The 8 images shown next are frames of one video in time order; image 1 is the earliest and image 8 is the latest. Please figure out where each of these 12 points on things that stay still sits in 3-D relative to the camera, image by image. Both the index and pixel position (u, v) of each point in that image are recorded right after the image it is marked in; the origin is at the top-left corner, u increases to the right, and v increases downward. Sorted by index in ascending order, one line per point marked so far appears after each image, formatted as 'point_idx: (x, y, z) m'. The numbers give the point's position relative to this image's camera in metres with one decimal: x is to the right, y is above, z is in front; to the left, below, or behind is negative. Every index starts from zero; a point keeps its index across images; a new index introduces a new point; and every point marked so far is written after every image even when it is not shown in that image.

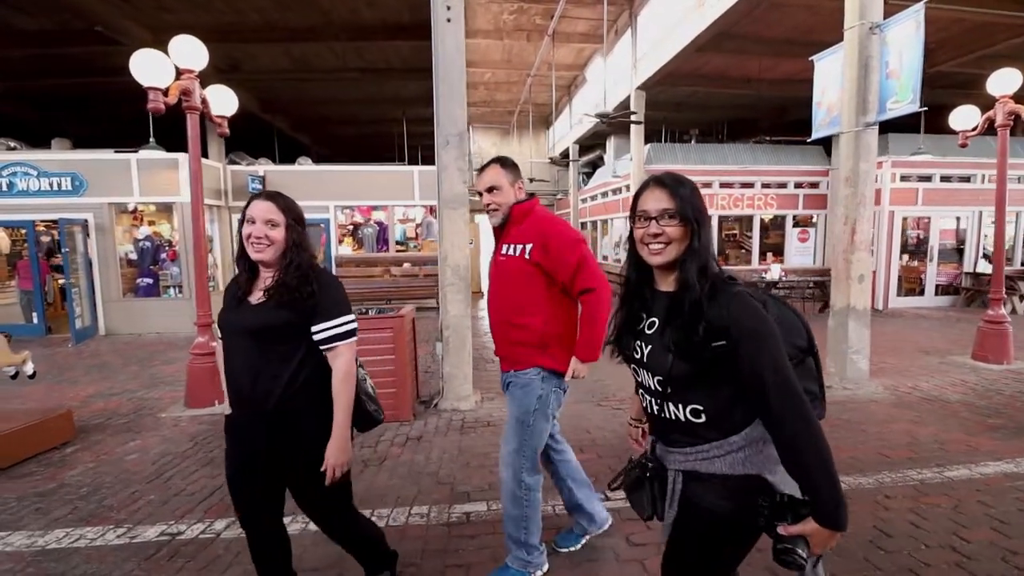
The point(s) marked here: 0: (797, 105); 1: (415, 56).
0: (+8.0, +5.1, +14.0) m
1: (-2.0, +5.0, +10.7) m
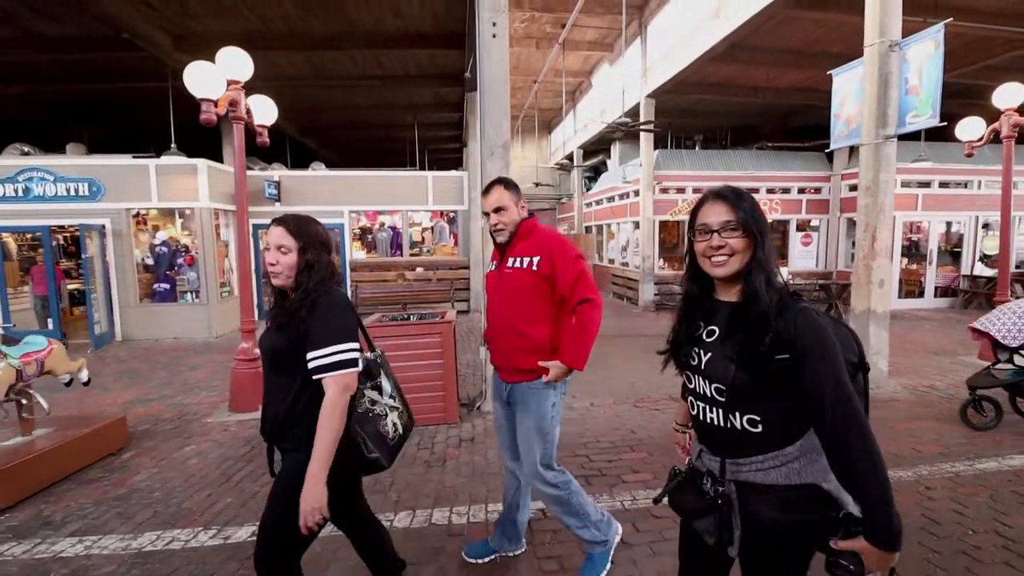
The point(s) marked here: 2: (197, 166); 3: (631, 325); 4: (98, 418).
0: (+8.2, +5.0, +14.4) m
1: (-1.7, +4.9, +10.9) m
2: (-6.4, +2.5, +10.3) m
3: (+2.6, -0.8, +11.0) m
4: (-3.9, -1.2, +4.7) m
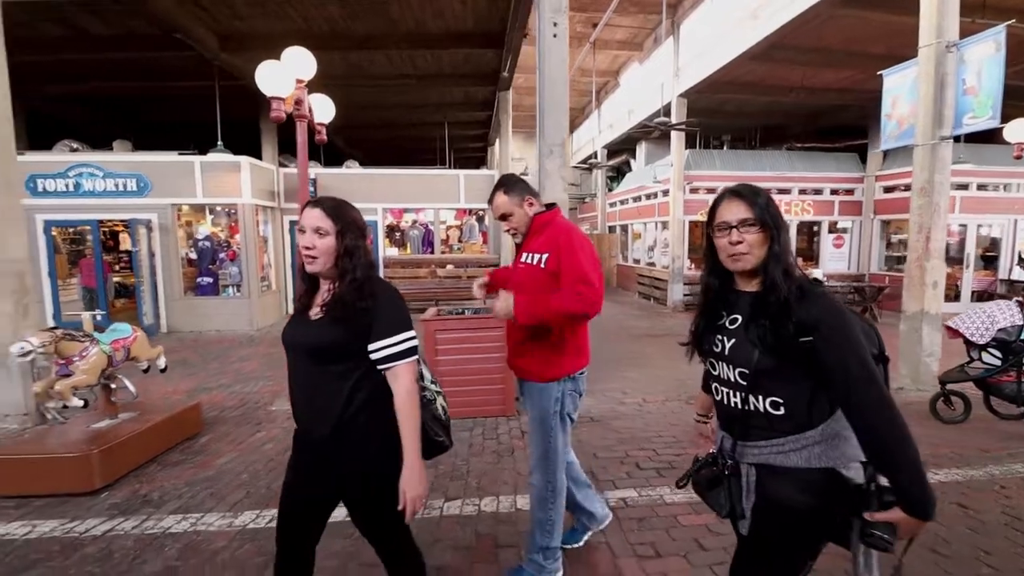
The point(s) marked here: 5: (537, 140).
0: (+9.1, +5.0, +14.4) m
1: (-0.9, +4.9, +11.0) m
2: (-5.7, +2.6, +10.6) m
3: (+3.3, -0.8, +11.0) m
4: (-3.3, -1.1, +4.9) m
5: (+0.3, +1.7, +5.5) m
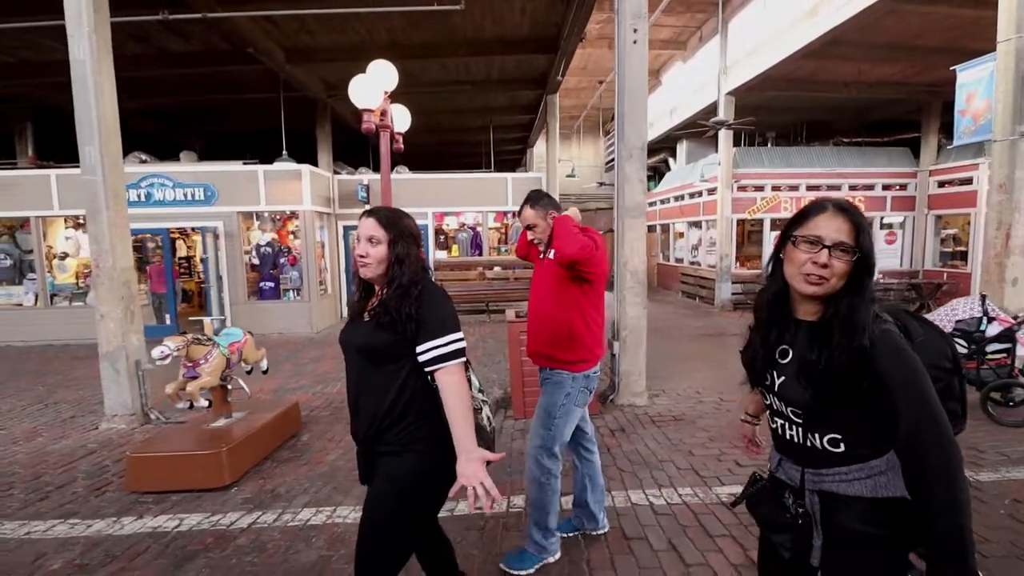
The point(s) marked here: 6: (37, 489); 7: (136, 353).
0: (+10.3, +5.1, +14.1) m
1: (+0.1, +4.9, +11.2) m
2: (-4.6, +2.5, +10.9) m
3: (+4.4, -0.8, +11.0) m
4: (-2.4, -1.2, +5.2) m
5: (+1.2, +1.6, +5.6) m
6: (-3.9, -1.7, +4.2) m
7: (-4.4, -0.8, +5.8) m
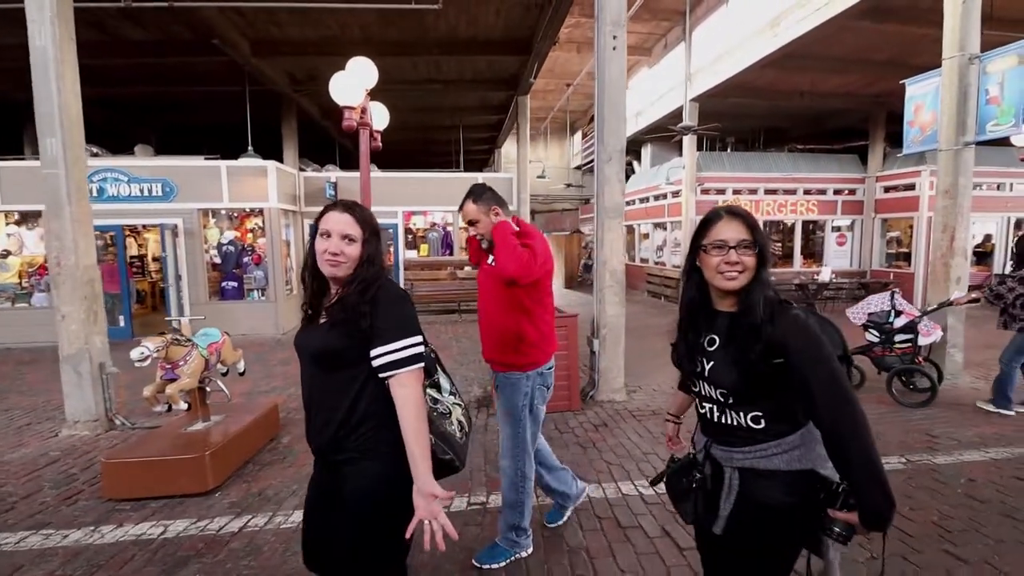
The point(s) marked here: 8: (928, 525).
0: (+9.4, +5.1, +14.9) m
1: (-0.5, +4.9, +11.2) m
2: (-5.2, +2.5, +10.6) m
3: (+3.8, -0.8, +11.4) m
4: (-2.6, -1.2, +5.1) m
5: (+1.0, +1.6, +5.7) m
6: (-4.0, -1.7, +3.9) m
7: (-4.6, -0.8, +5.5) m
8: (+2.8, -1.6, +3.3) m
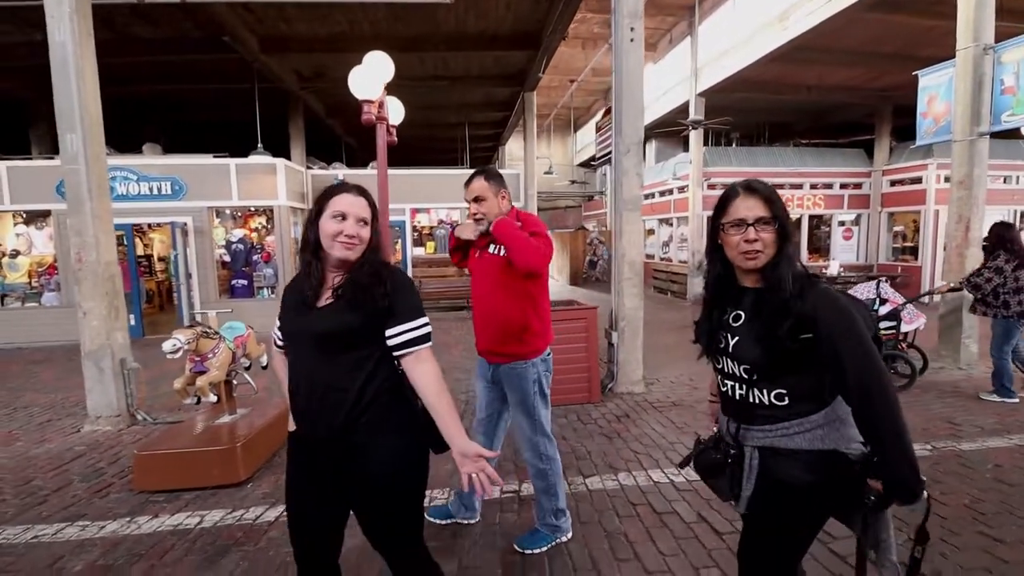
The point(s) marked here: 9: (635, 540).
0: (+9.6, +5.3, +14.9) m
1: (-0.3, +5.0, +11.2) m
2: (-5.0, +2.6, +10.6) m
3: (+4.1, -0.6, +11.4) m
4: (-2.4, -1.1, +5.1) m
5: (+1.2, +1.7, +5.8) m
6: (-3.8, -1.6, +3.9) m
7: (-4.3, -0.7, +5.5) m
8: (+3.0, -1.5, +3.3) m
9: (+0.7, -1.5, +3.0) m
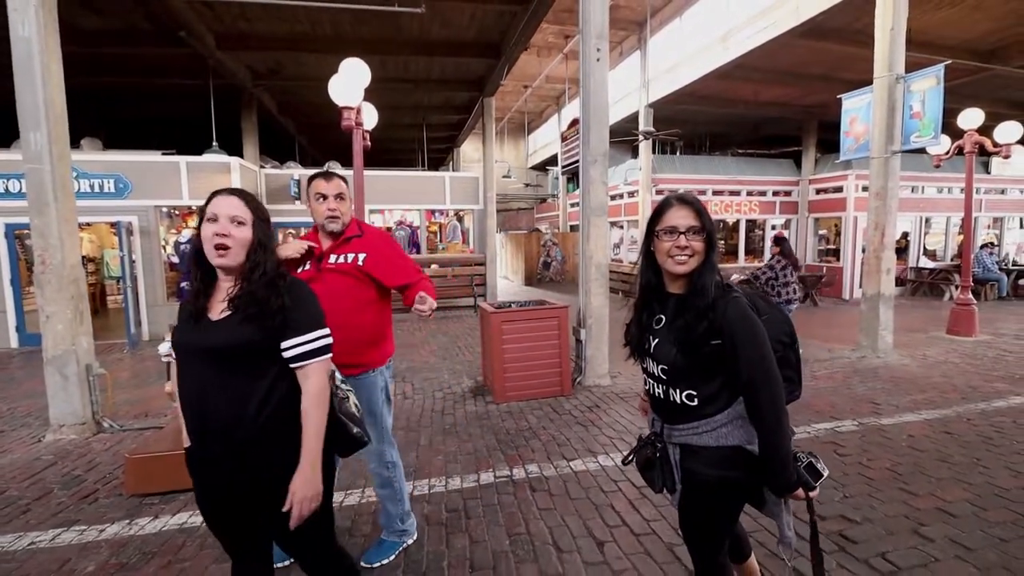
0: (+8.2, +5.3, +16.2) m
1: (-1.2, +5.0, +11.5) m
2: (-5.8, +2.5, +10.3) m
3: (+3.1, -0.6, +12.1) m
4: (-2.6, -1.2, +5.1) m
5: (+0.9, +1.7, +6.2) m
6: (-3.8, -1.6, +3.8) m
7: (-4.6, -0.7, +5.4) m
8: (+3.0, -1.5, +4.0) m
9: (+0.7, -1.5, +3.4) m
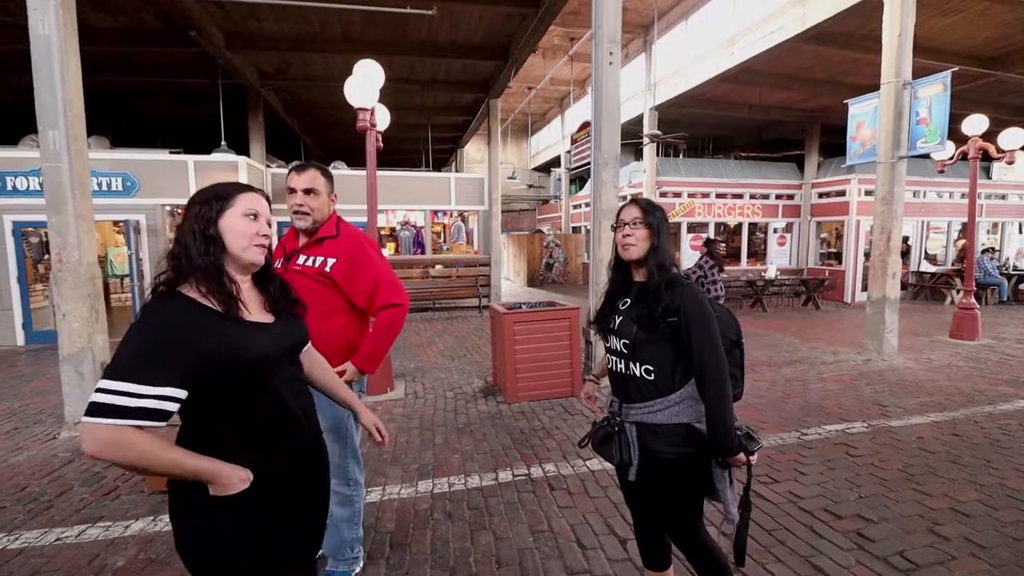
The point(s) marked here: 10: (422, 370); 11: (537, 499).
0: (+8.4, +5.2, +16.3) m
1: (-1.1, +5.0, +11.5) m
2: (-5.7, +2.6, +10.4) m
3: (+3.3, -0.7, +12.1) m
4: (-2.4, -1.2, +5.1) m
5: (+1.0, +1.7, +6.2) m
6: (-3.7, -1.6, +3.9) m
7: (-4.4, -0.7, +5.4) m
8: (+3.1, -1.5, +4.0) m
9: (+0.9, -1.5, +3.4) m
10: (-1.3, -1.2, +7.4) m
11: (+0.2, -1.5, +3.6) m
